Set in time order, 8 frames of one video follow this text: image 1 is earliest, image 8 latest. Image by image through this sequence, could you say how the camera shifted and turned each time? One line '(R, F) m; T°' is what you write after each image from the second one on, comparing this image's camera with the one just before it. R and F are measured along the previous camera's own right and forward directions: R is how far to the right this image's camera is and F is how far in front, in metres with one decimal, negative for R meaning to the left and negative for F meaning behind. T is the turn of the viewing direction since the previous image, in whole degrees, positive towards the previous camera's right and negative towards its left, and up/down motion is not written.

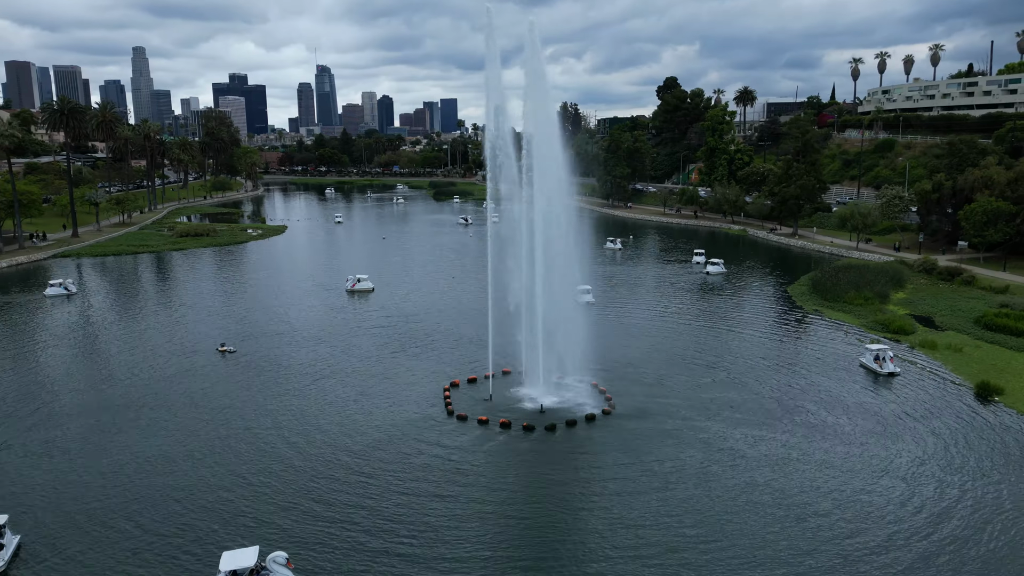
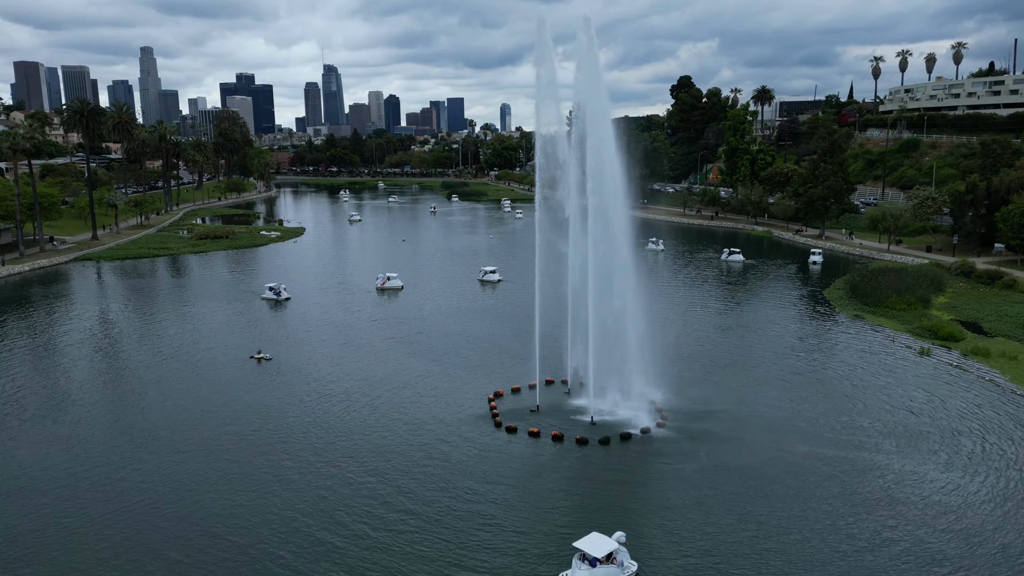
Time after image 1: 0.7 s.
(-2.2, +1.1) m; 0°
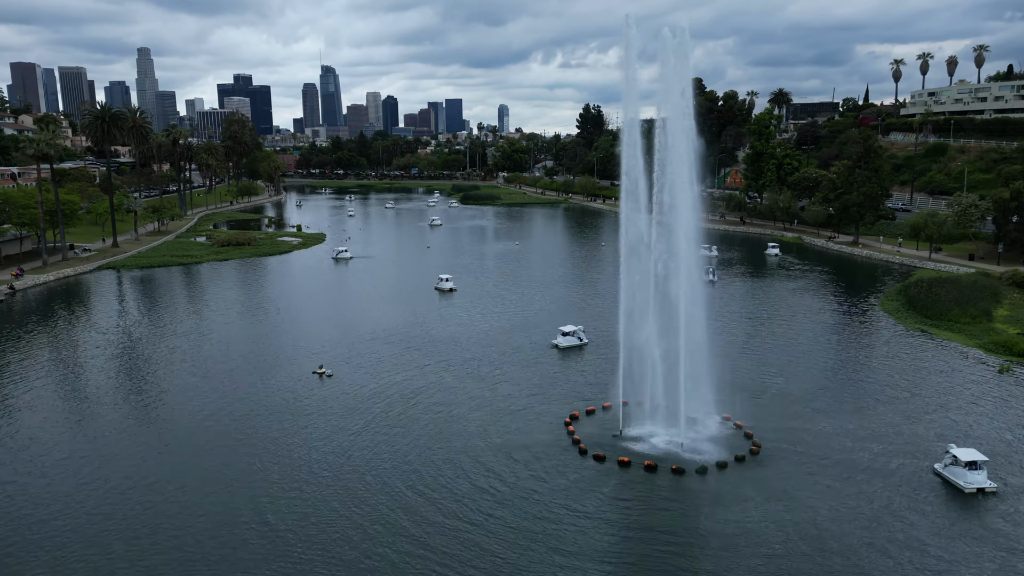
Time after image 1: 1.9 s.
(-4.2, +1.8) m; +1°
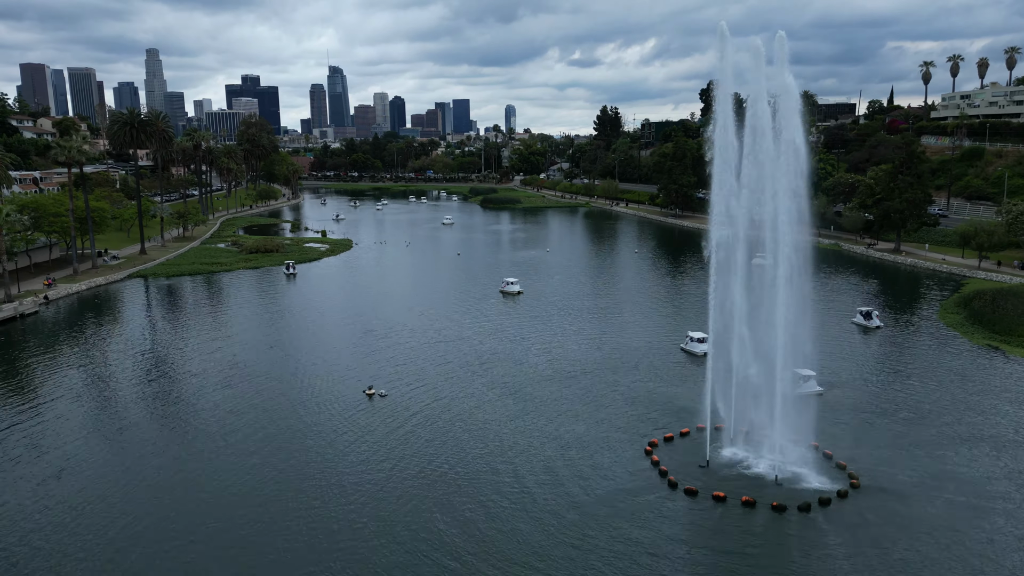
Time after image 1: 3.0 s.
(-3.5, +1.7) m; 0°
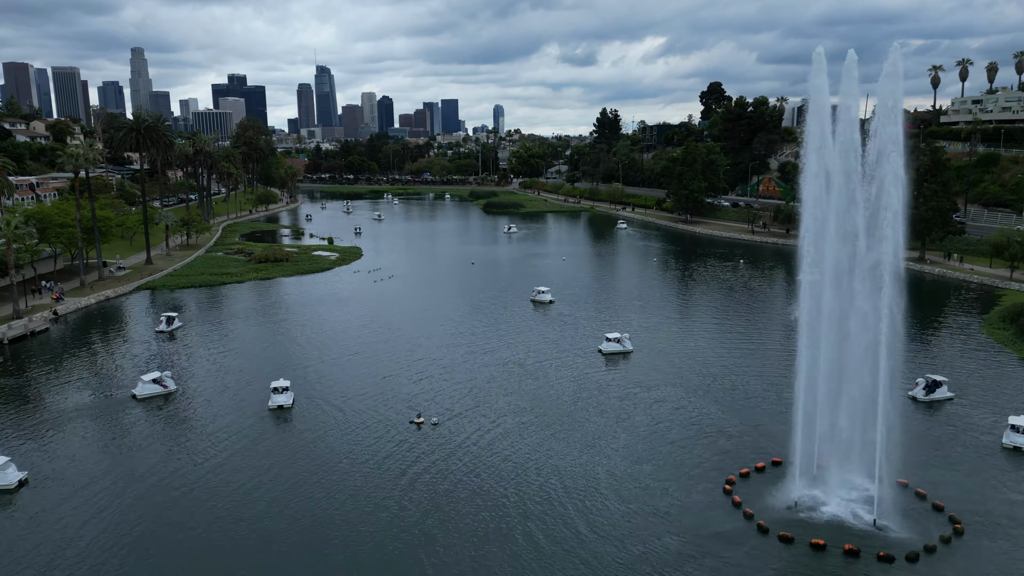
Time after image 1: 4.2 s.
(-3.7, +2.3) m; +1°
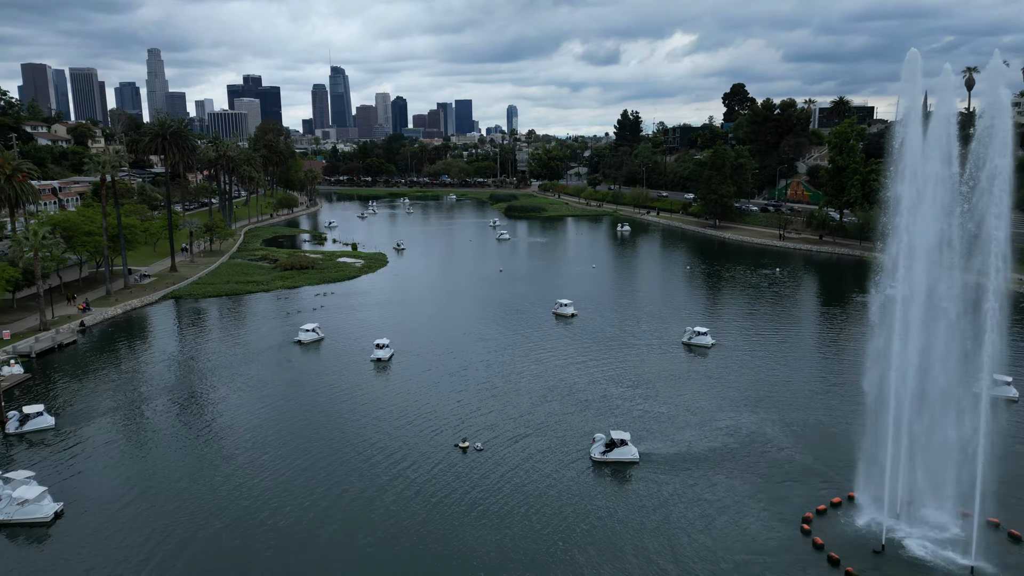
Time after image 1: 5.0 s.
(-2.1, +1.8) m; -1°
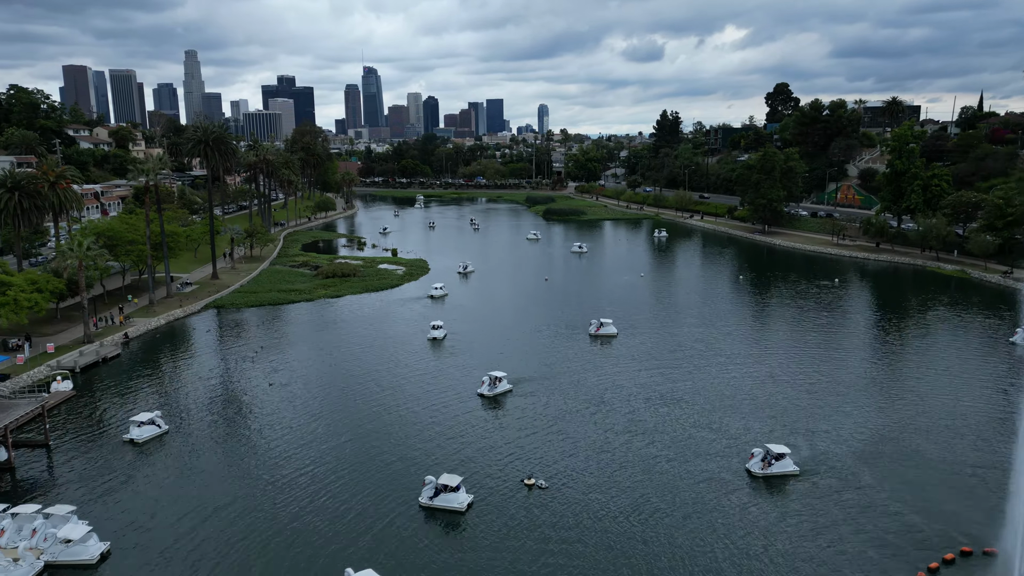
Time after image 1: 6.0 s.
(-2.0, +2.4) m; -2°
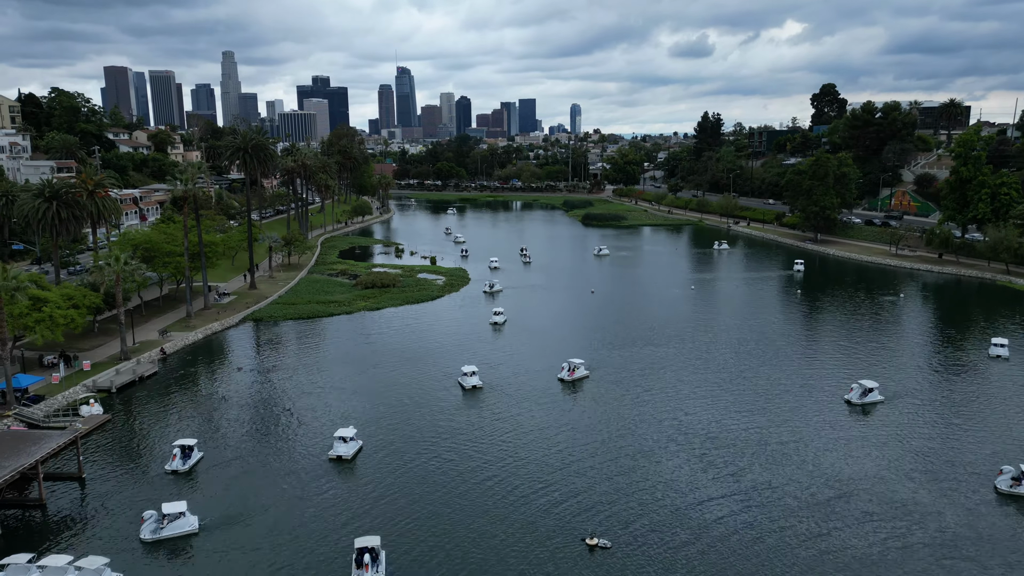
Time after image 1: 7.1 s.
(-1.6, +2.8) m; -2°
